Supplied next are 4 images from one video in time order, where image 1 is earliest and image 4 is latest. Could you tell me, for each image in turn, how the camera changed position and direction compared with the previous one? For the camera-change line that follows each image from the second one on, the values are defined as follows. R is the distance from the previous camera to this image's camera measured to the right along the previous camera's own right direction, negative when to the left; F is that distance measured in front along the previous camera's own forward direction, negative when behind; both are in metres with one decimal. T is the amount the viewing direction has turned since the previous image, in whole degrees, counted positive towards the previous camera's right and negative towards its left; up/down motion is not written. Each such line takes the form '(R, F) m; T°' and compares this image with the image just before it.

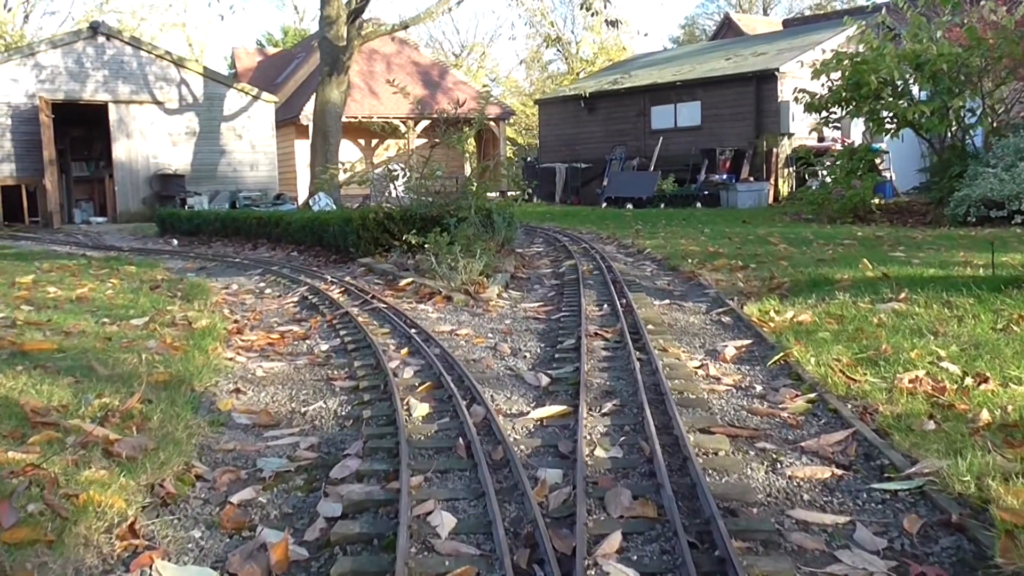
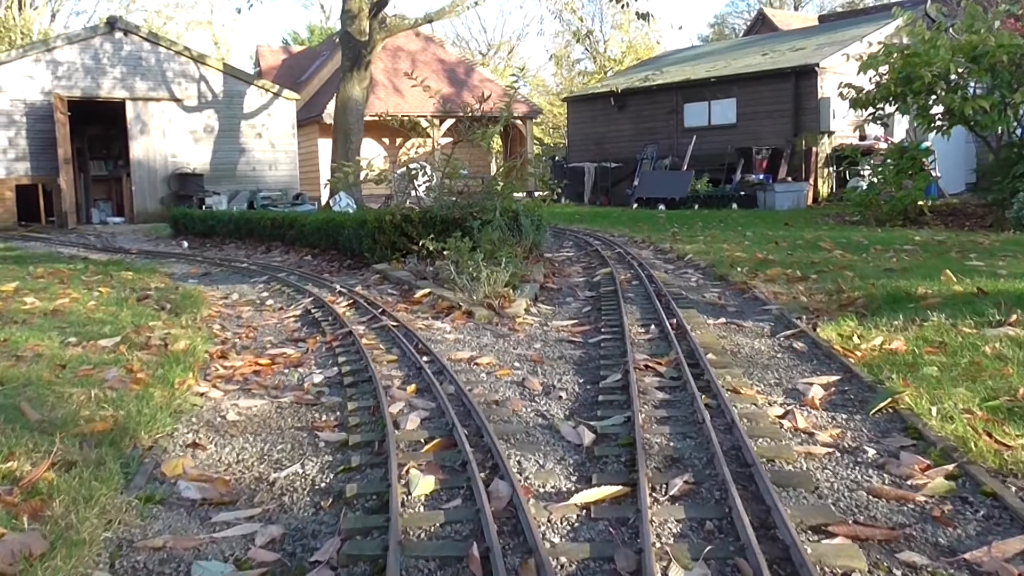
(0.0, +1.2) m; -2°
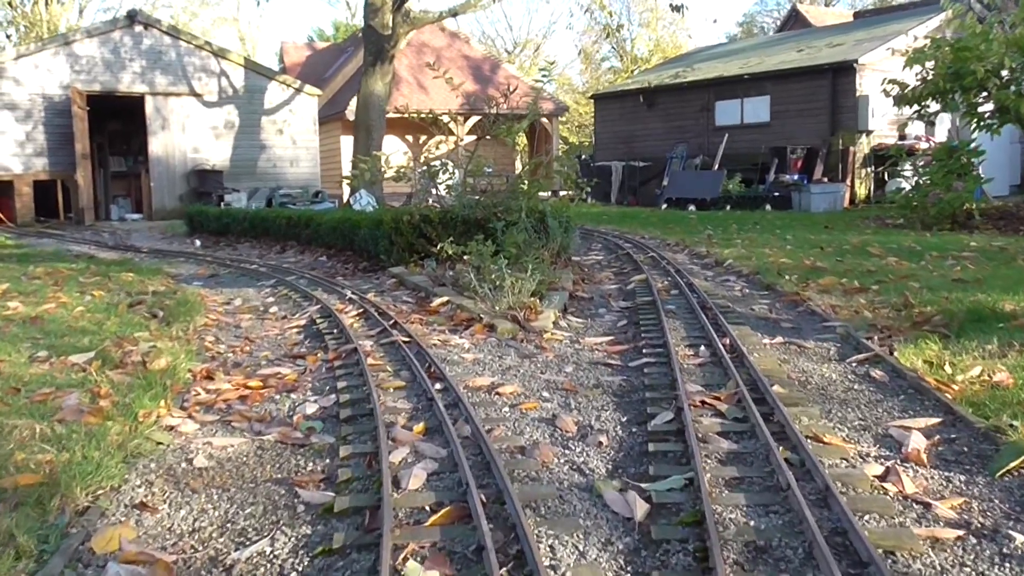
(0.0, +0.9) m; -1°
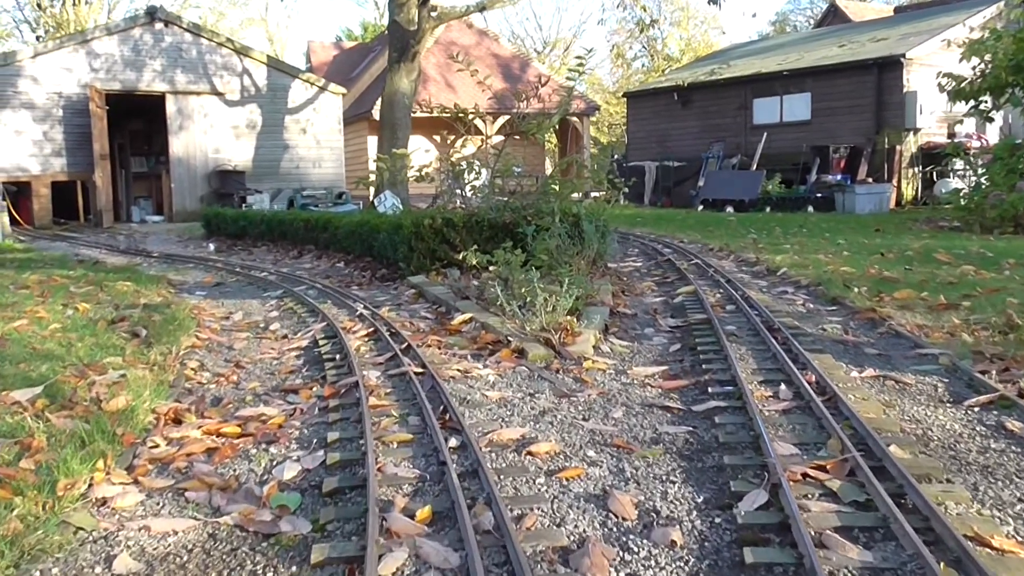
(0.0, +1.1) m; -2°
